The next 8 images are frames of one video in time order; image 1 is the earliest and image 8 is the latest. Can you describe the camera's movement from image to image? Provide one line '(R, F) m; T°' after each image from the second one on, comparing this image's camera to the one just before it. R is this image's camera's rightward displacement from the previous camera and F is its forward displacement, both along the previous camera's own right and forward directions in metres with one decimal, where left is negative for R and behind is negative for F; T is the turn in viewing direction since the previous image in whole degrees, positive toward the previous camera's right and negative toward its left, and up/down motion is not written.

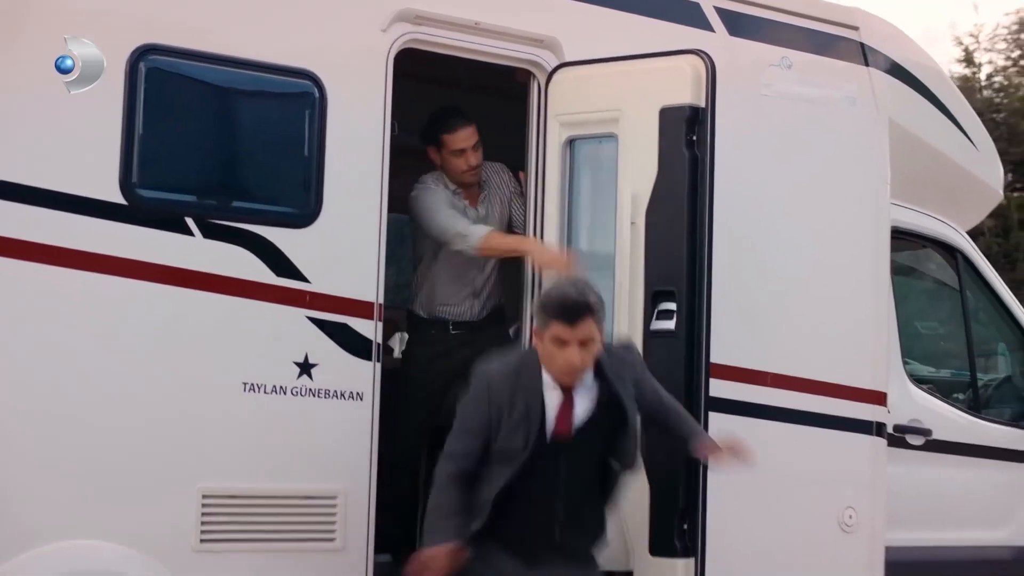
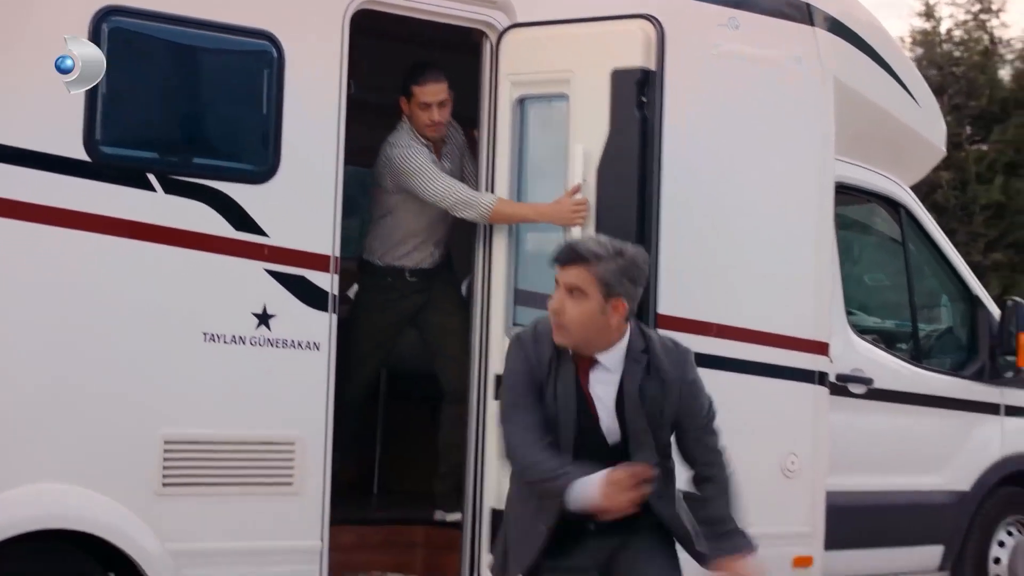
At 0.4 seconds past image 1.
(+0.1, -0.1) m; +1°
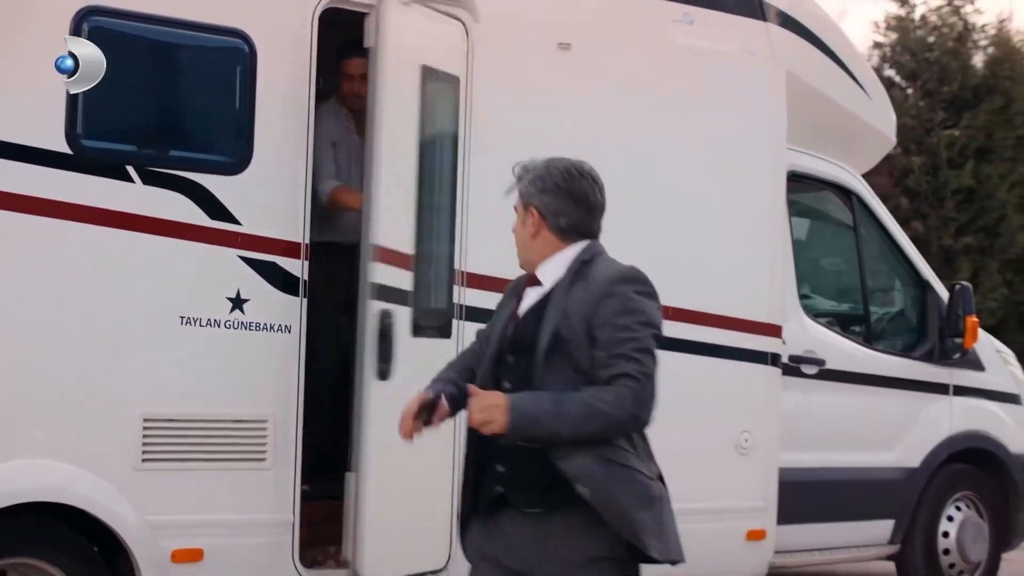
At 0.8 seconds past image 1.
(+0.1, -0.2) m; 0°
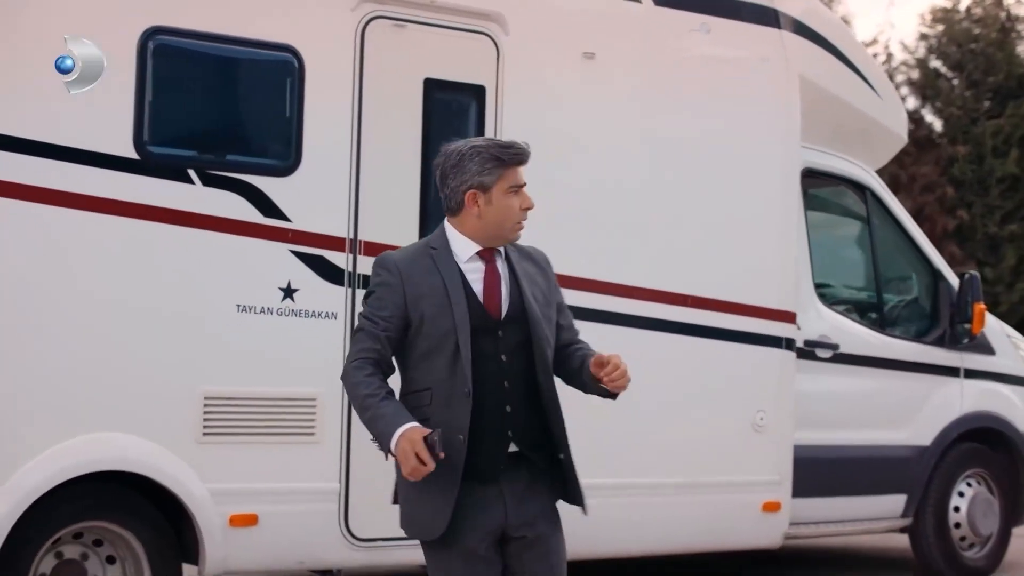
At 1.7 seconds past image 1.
(+0.2, -0.4) m; -3°
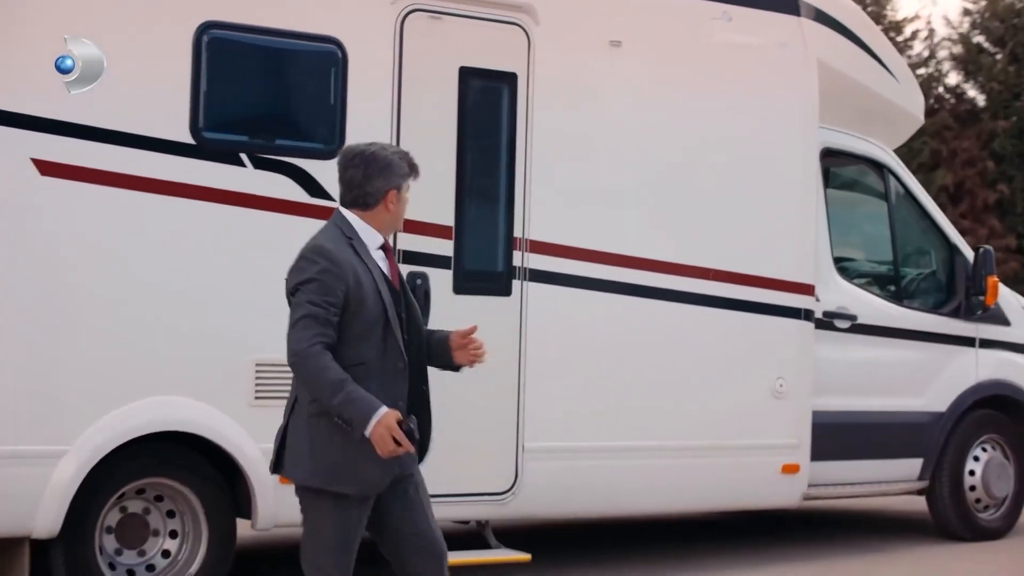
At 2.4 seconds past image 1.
(+0.1, -0.4) m; -2°
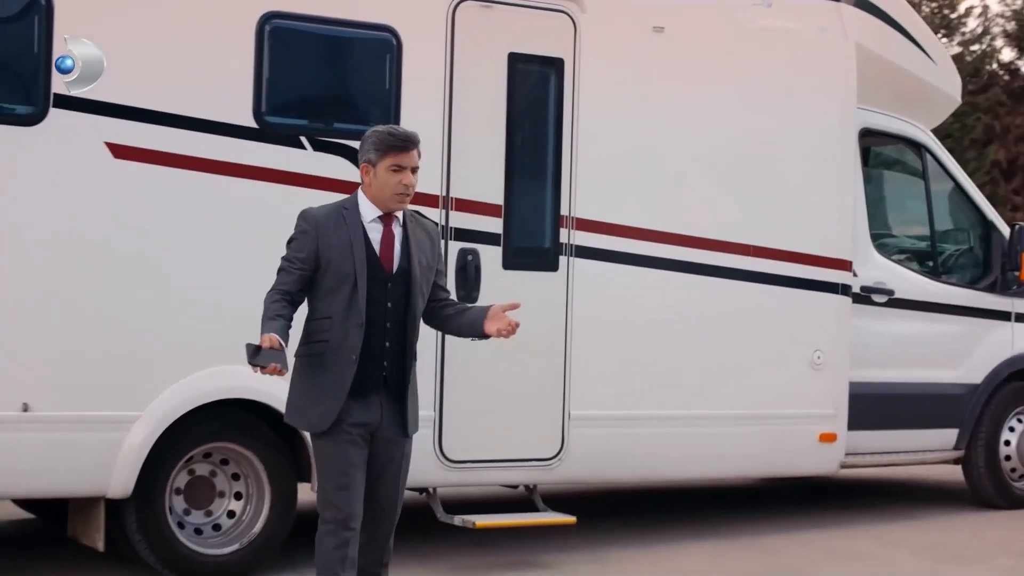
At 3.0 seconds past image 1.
(0.0, -0.3) m; -2°
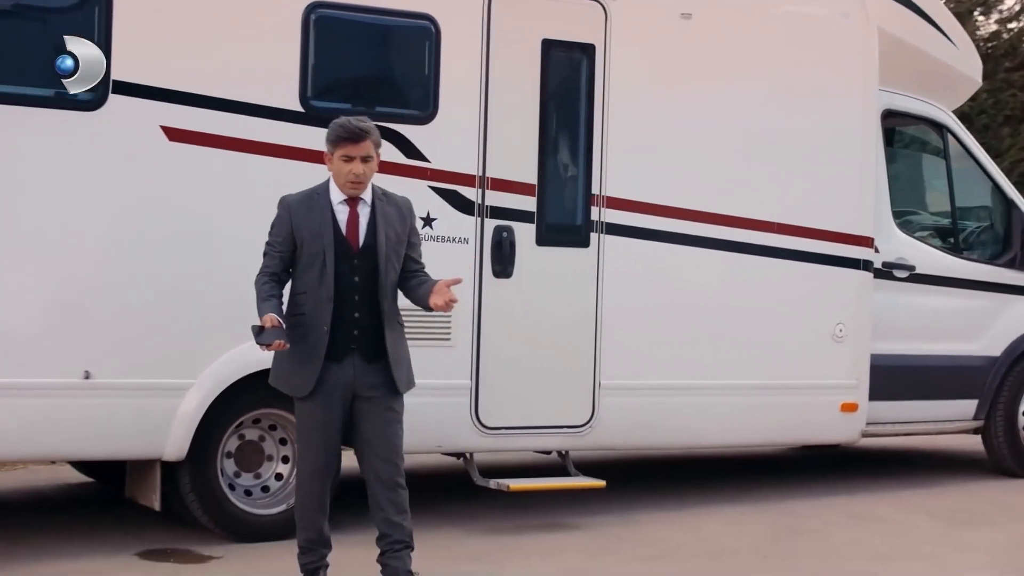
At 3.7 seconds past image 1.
(0.0, -0.3) m; -2°
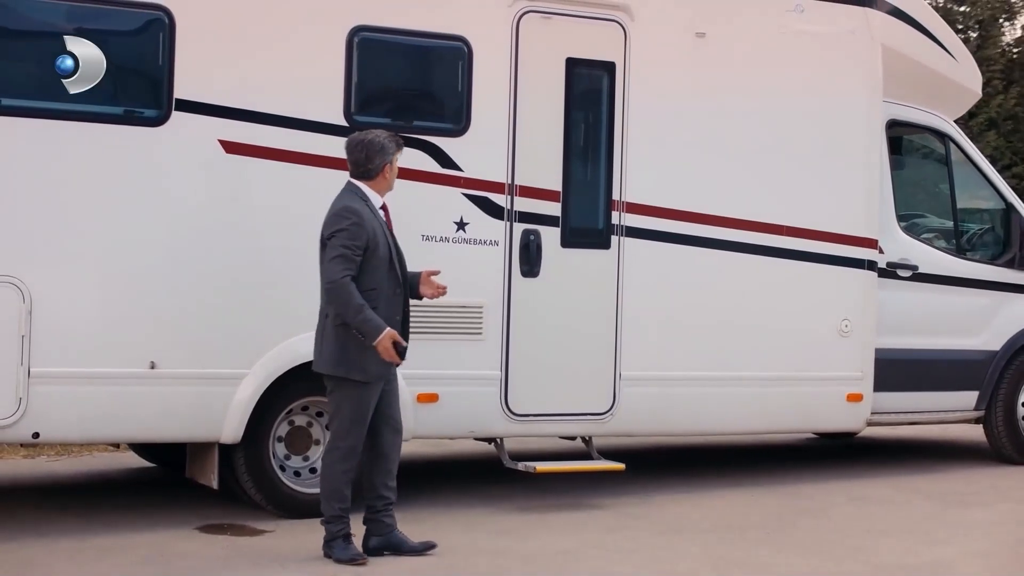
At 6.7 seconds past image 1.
(+0.1, -0.6) m; -2°
